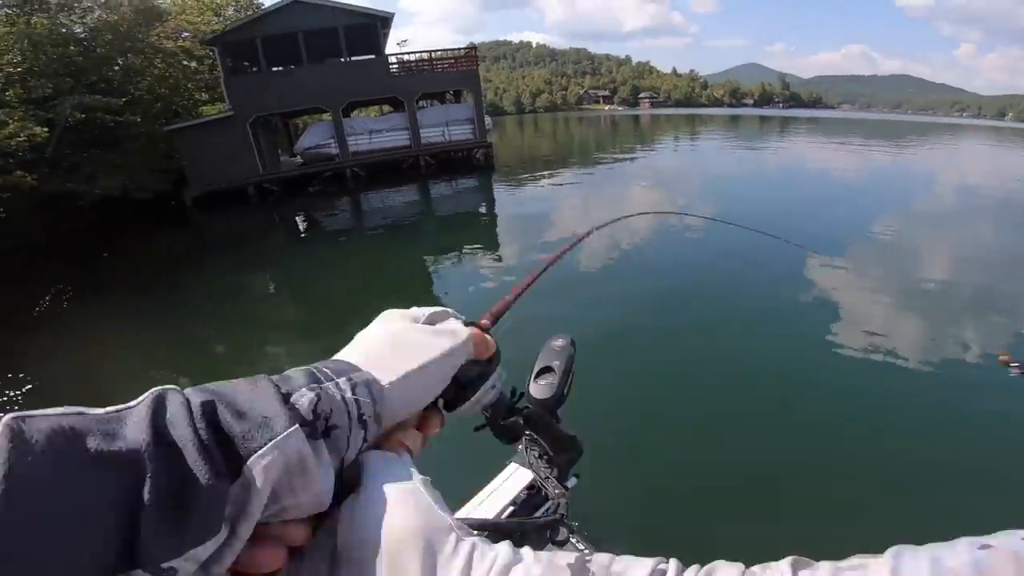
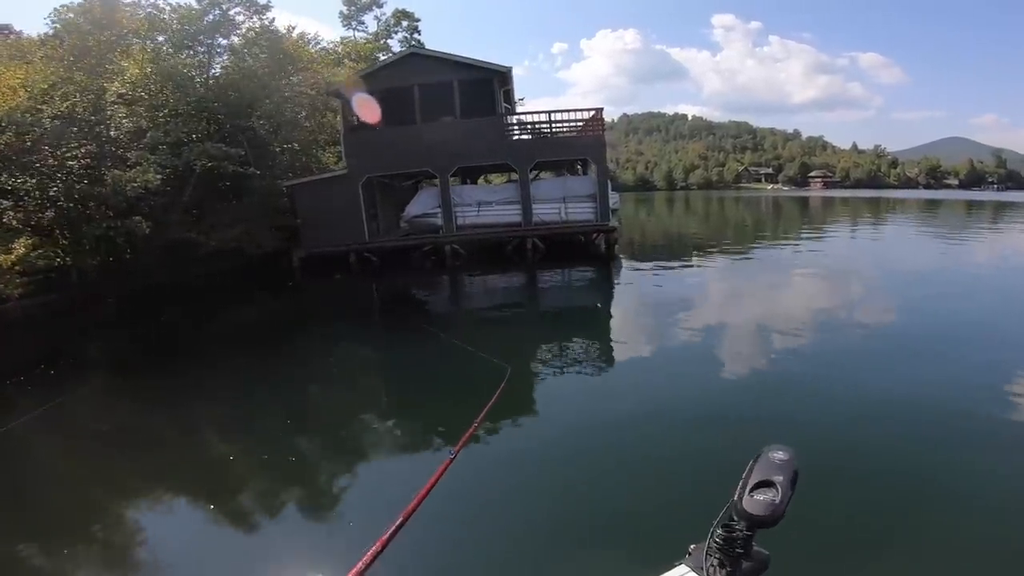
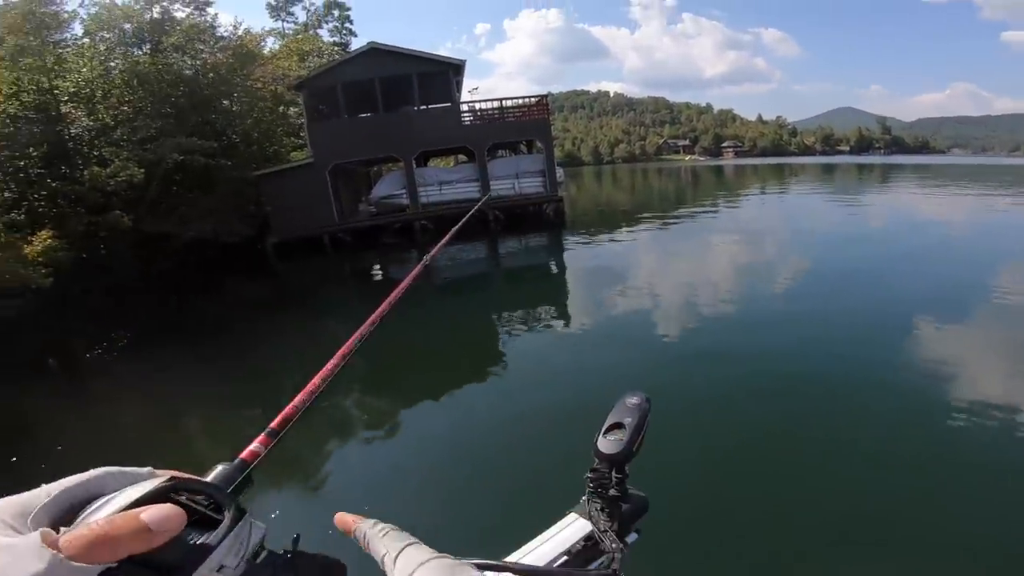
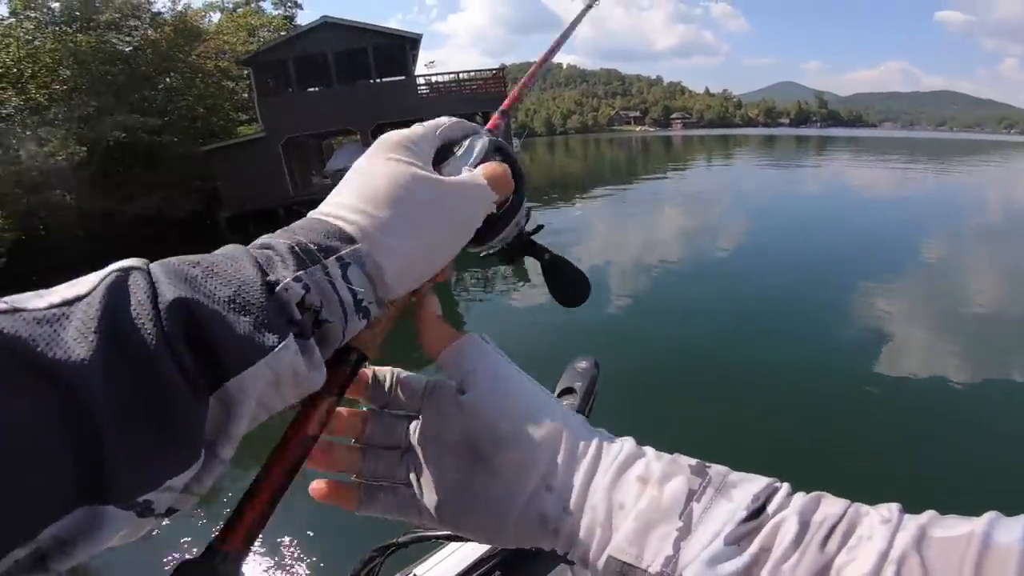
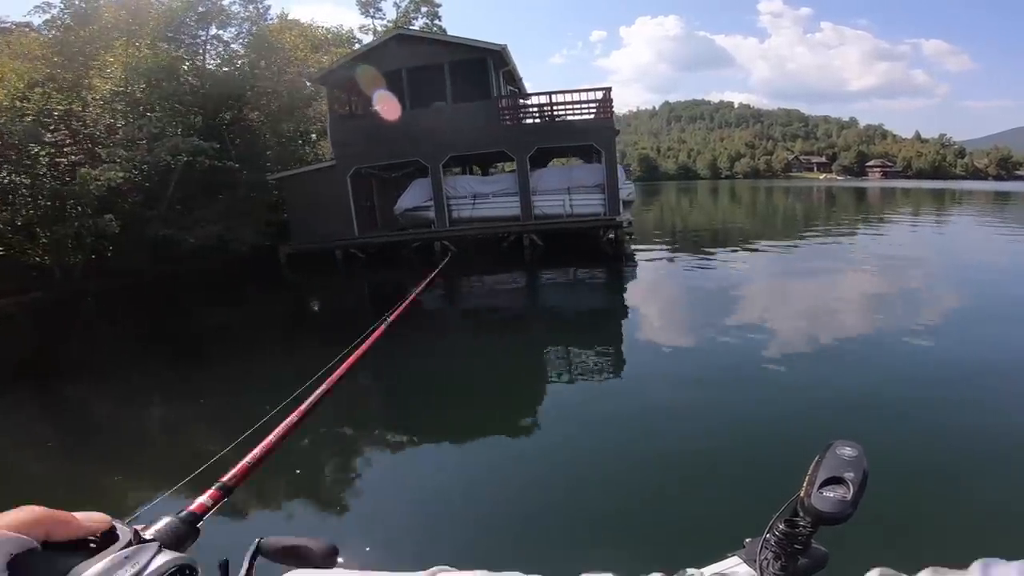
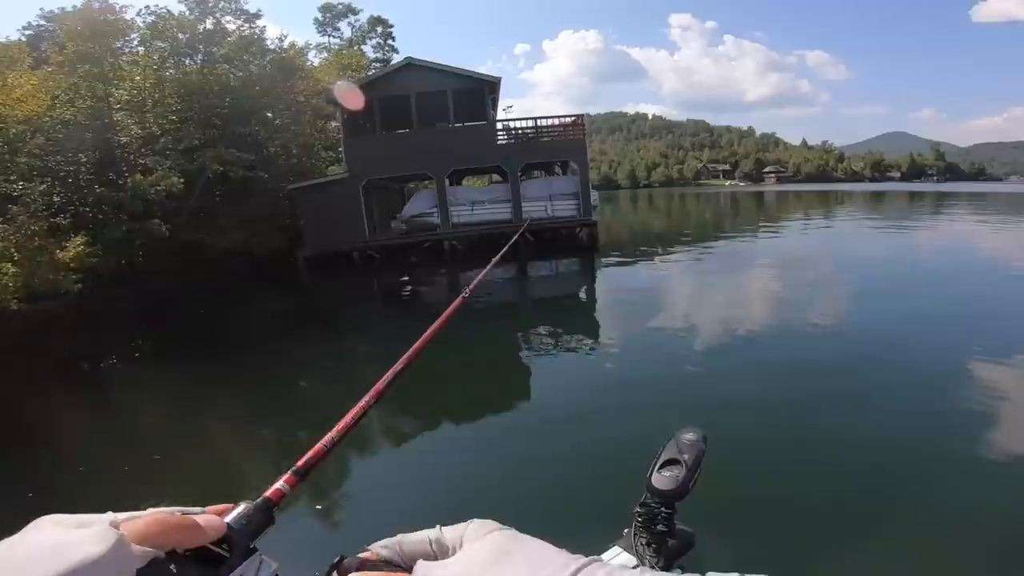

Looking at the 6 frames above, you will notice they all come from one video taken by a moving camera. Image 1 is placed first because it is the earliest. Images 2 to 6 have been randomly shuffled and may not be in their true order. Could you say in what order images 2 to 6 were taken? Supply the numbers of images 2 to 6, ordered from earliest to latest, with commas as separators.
4, 3, 6, 2, 5
